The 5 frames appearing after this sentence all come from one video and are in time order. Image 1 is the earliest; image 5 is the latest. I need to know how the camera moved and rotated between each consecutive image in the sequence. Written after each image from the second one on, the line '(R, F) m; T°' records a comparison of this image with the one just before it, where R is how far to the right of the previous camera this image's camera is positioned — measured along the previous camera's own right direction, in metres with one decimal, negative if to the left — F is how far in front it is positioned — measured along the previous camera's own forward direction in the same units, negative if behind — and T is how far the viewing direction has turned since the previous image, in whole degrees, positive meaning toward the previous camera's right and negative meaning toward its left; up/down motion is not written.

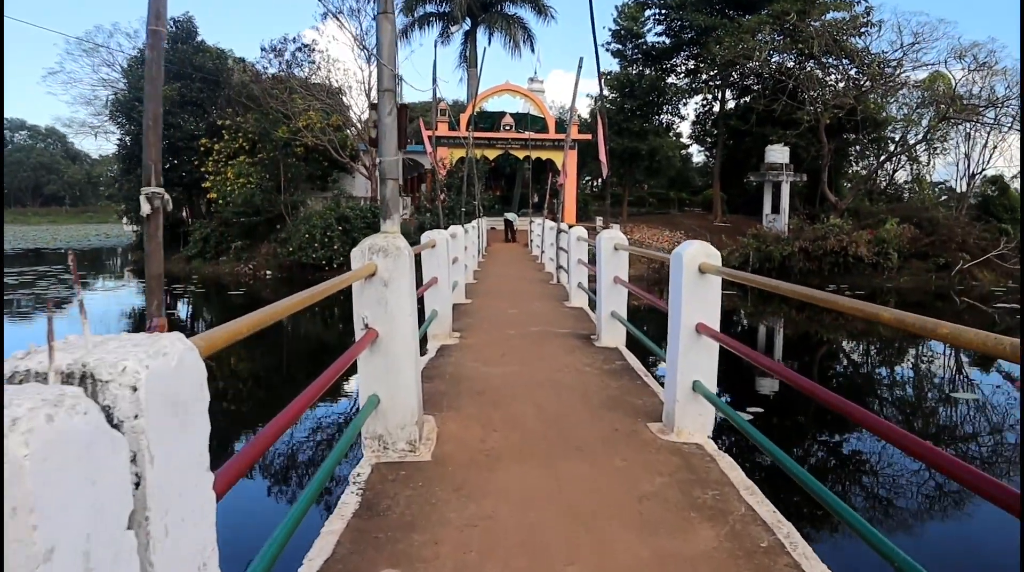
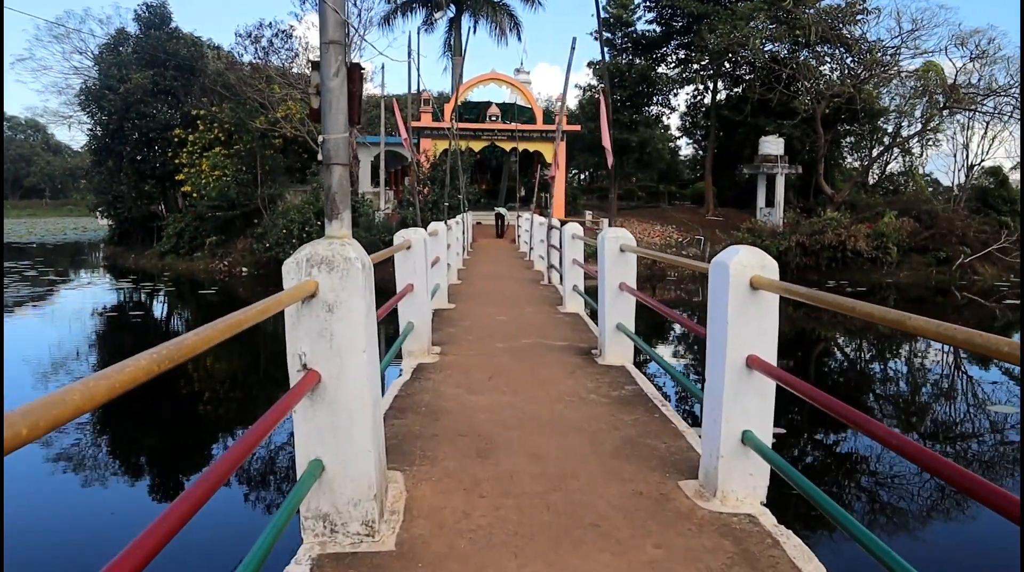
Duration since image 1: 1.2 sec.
(0.0, +0.8) m; +1°
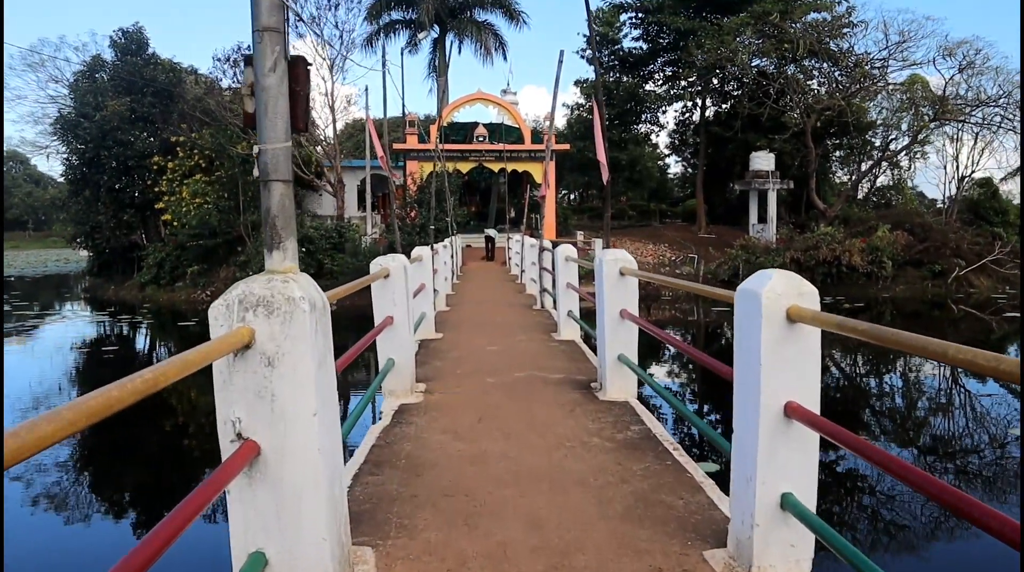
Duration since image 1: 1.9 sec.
(0.0, +0.4) m; +1°
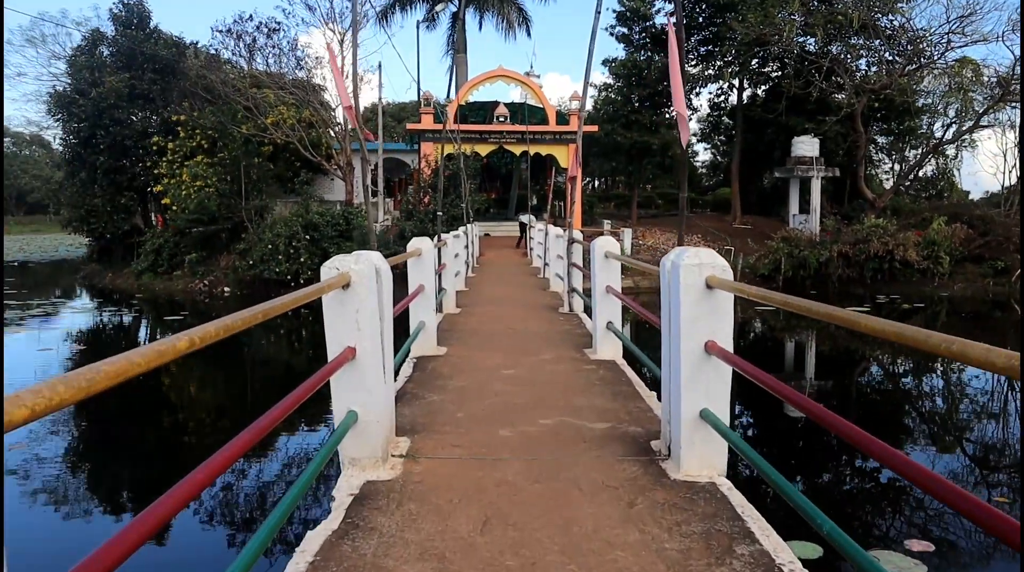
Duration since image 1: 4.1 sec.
(0.0, +1.4) m; -2°
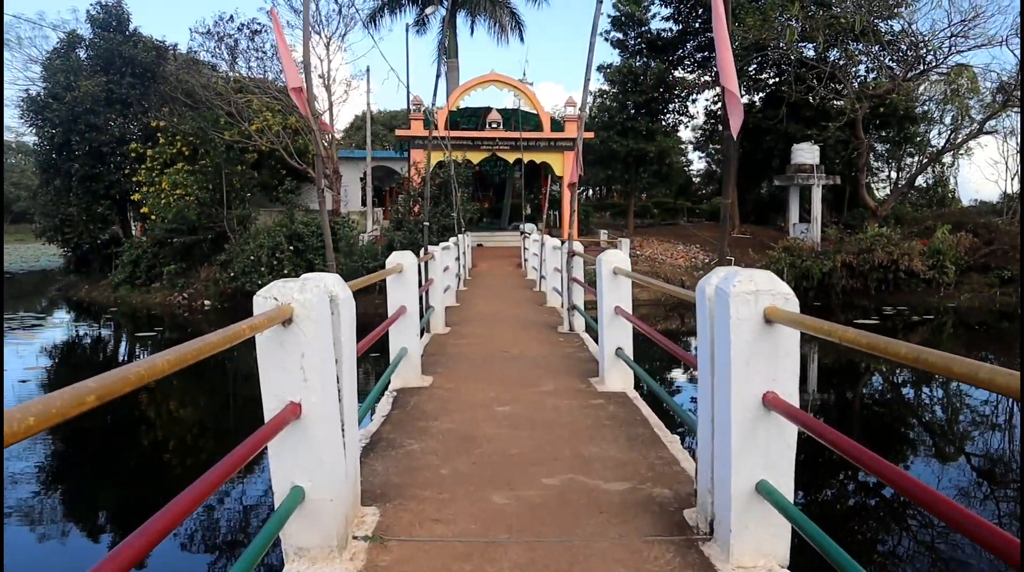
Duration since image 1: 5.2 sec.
(0.0, +0.6) m; +1°
